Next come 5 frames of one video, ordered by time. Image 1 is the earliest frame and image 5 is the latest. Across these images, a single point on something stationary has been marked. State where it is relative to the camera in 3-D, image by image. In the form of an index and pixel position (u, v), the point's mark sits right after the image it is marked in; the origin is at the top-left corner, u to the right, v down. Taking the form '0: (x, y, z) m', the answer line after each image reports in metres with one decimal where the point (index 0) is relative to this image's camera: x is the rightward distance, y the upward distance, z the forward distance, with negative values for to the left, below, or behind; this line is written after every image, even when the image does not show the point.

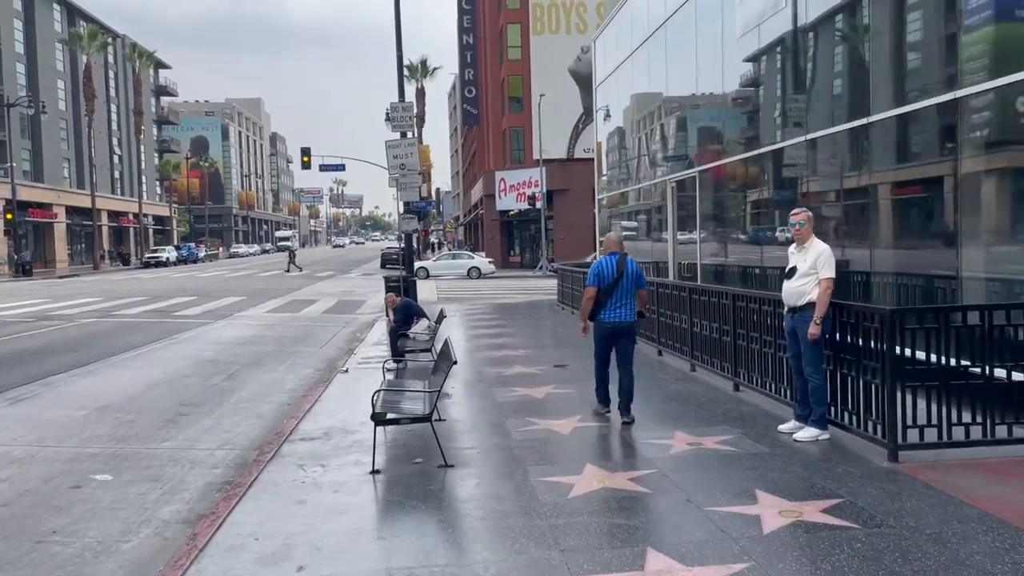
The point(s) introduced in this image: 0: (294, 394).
0: (-3.0, -1.5, +11.3) m
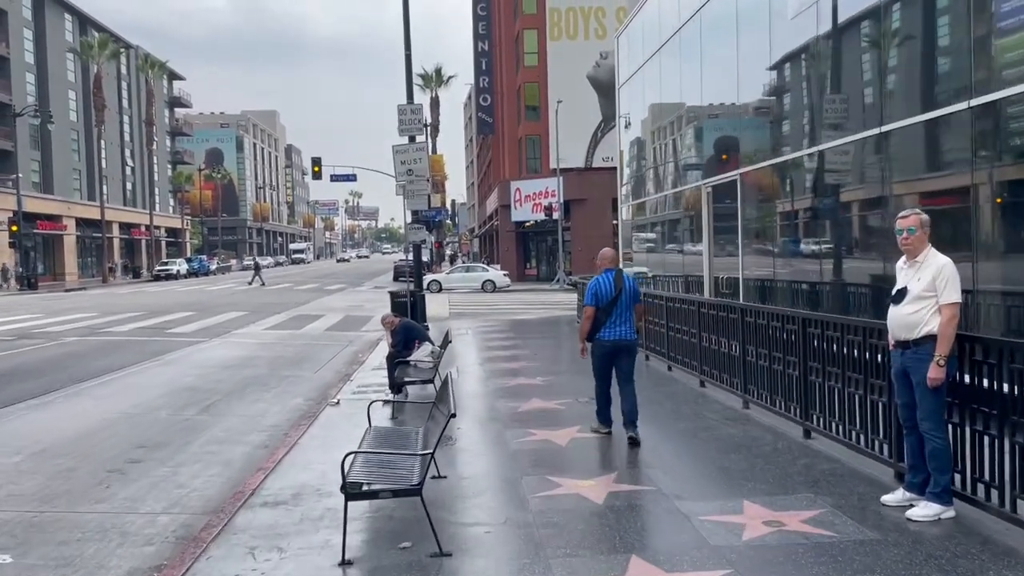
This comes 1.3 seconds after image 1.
0: (-2.8, -1.7, +9.6) m
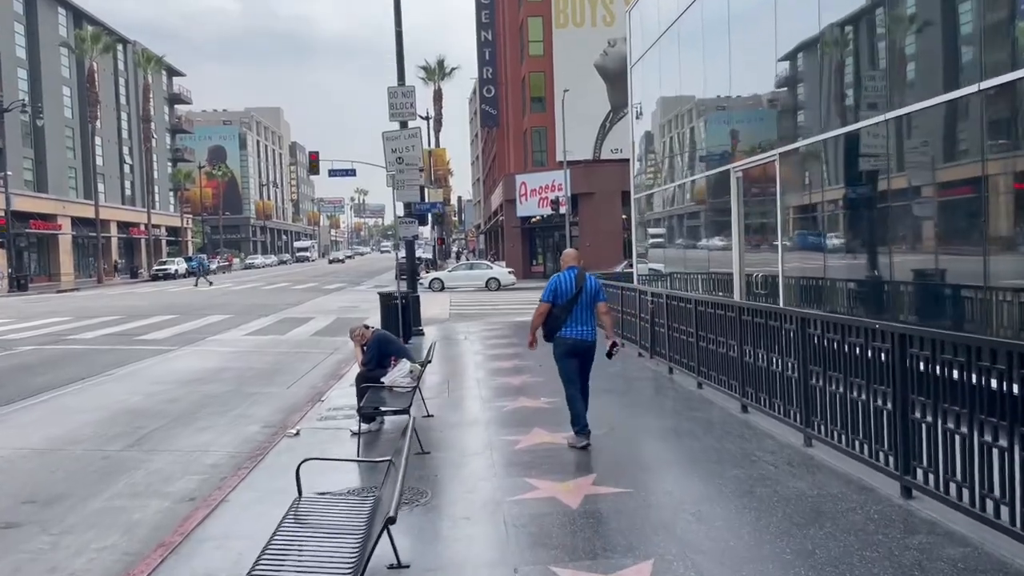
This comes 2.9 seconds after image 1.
0: (-2.8, -1.8, +7.7) m
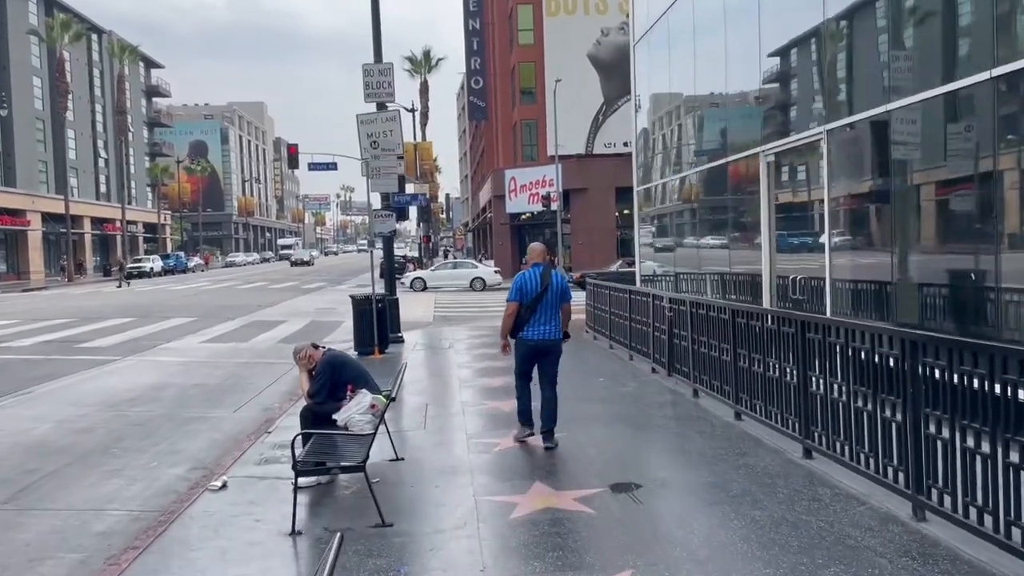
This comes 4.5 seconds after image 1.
0: (-2.9, -1.8, +5.6) m
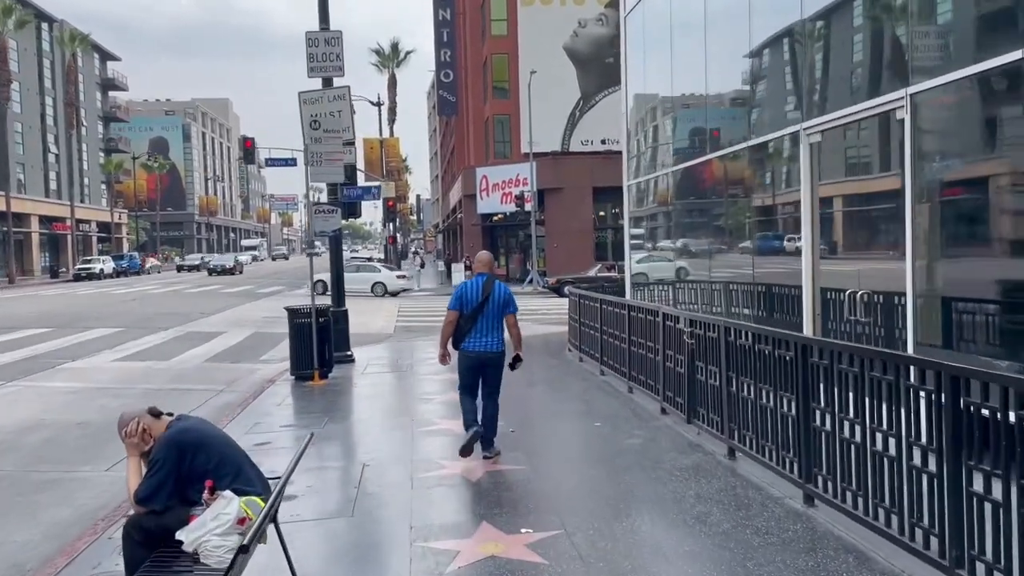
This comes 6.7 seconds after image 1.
0: (-3.0, -2.0, +2.9) m
